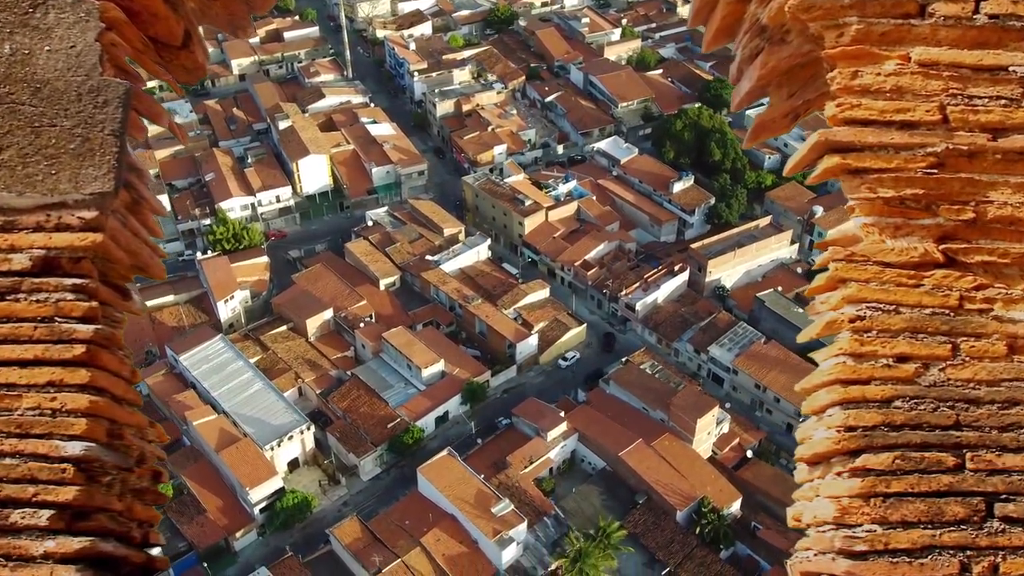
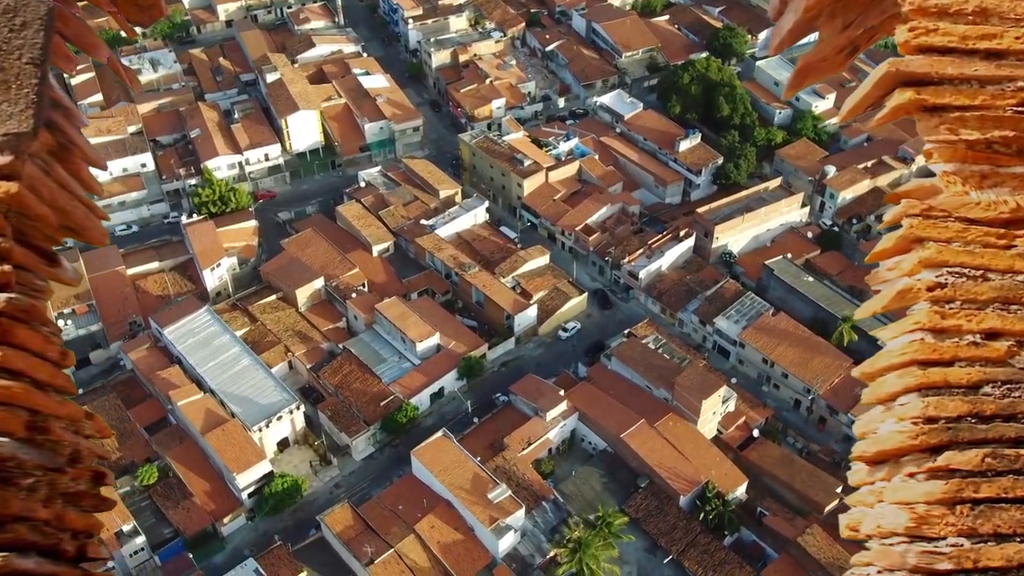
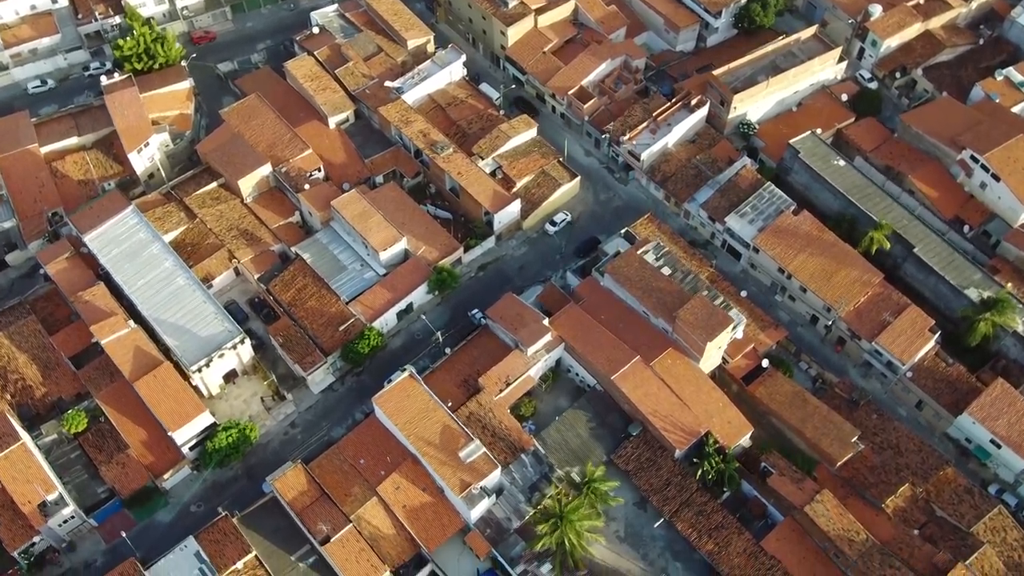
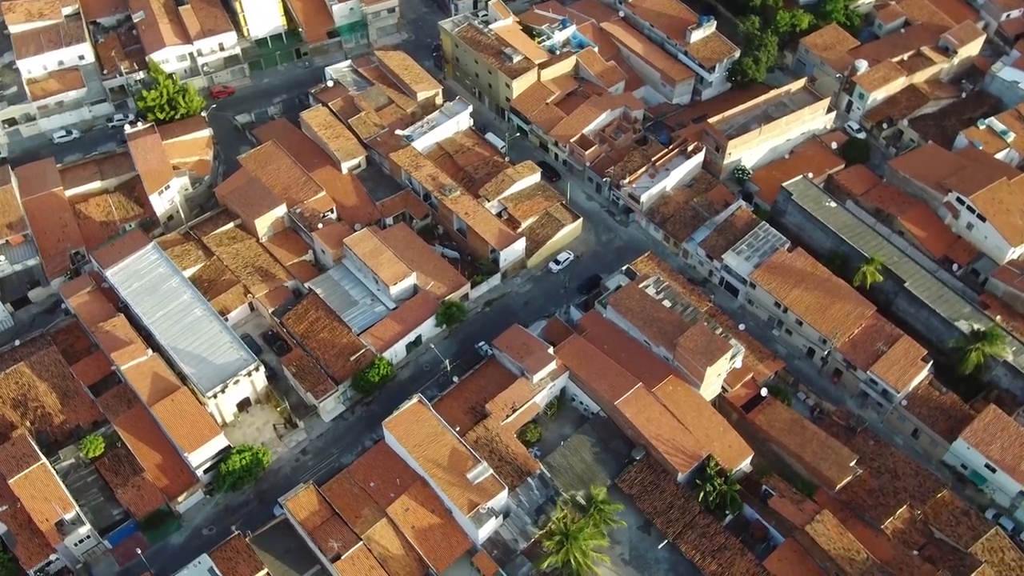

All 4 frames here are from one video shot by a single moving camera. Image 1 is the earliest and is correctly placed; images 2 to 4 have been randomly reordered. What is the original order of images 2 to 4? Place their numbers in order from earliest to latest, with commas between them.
2, 4, 3
